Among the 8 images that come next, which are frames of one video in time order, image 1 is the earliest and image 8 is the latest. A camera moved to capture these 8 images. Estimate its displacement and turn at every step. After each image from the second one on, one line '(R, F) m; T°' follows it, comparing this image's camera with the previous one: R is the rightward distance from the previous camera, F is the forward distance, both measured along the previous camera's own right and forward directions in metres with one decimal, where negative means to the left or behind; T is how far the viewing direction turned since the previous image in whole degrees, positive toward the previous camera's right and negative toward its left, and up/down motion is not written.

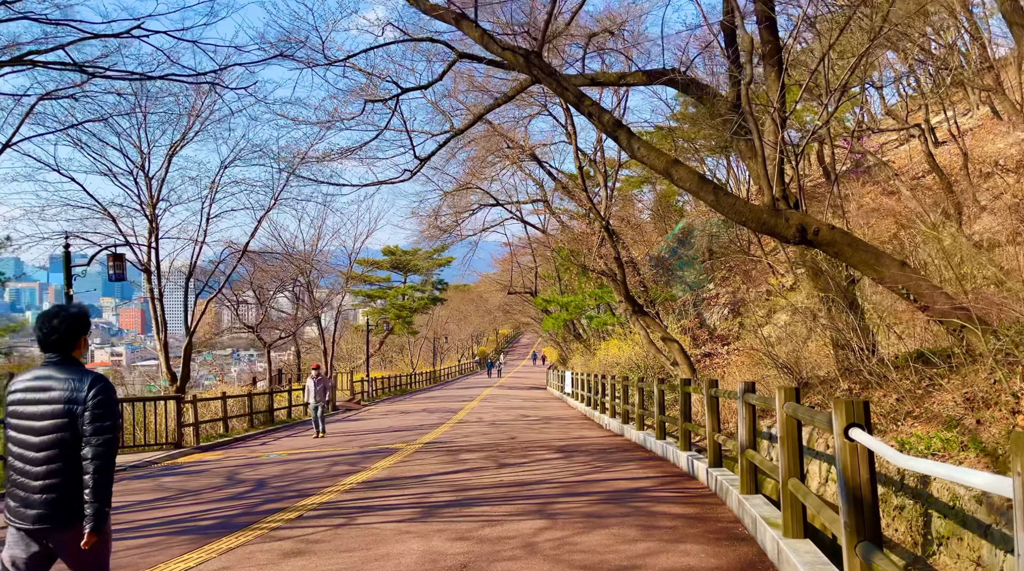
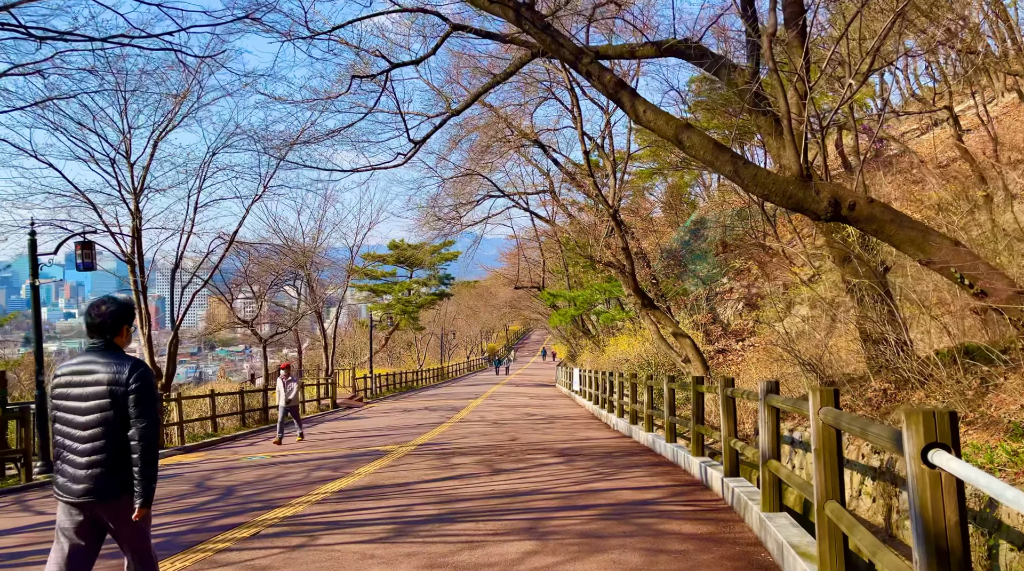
(+0.2, +1.0) m; -1°
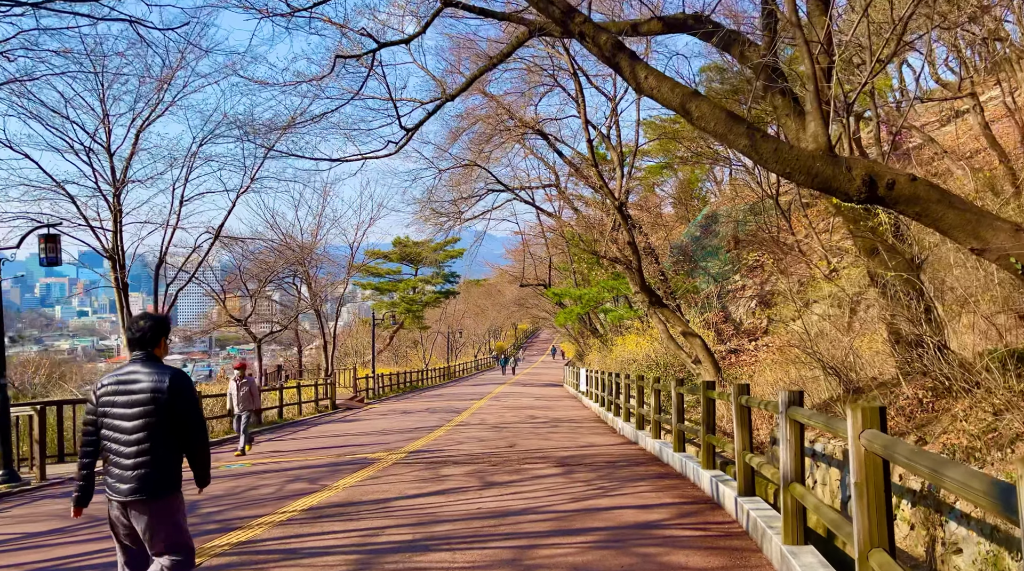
(+0.2, +0.9) m; -1°
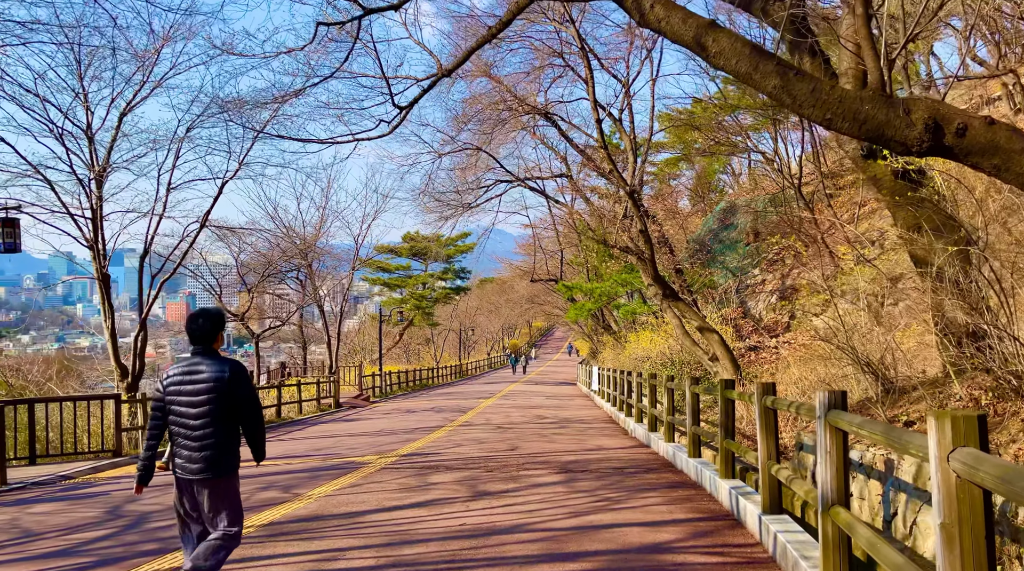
(+0.2, +1.0) m; -1°
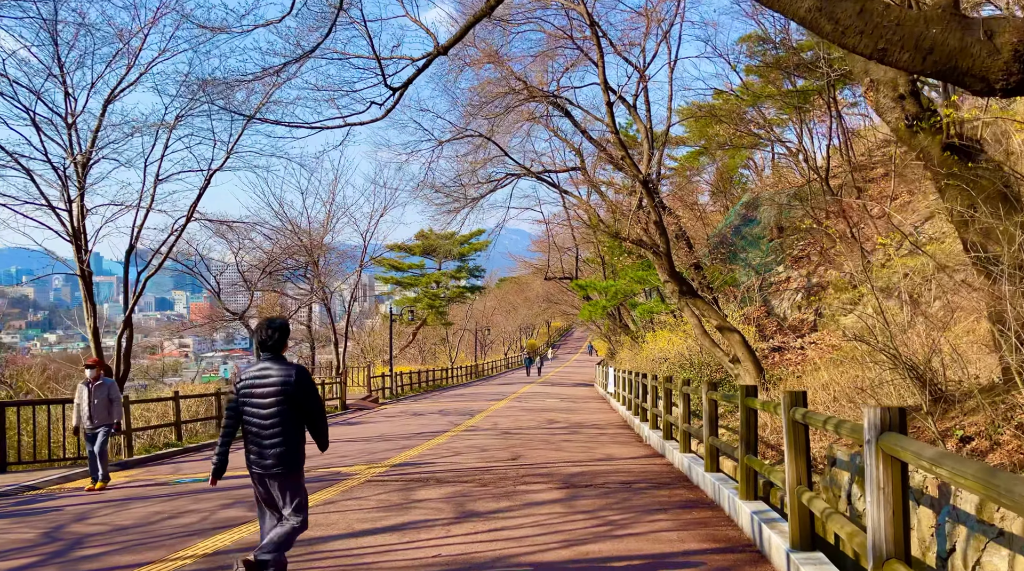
(+0.2, +1.0) m; -1°
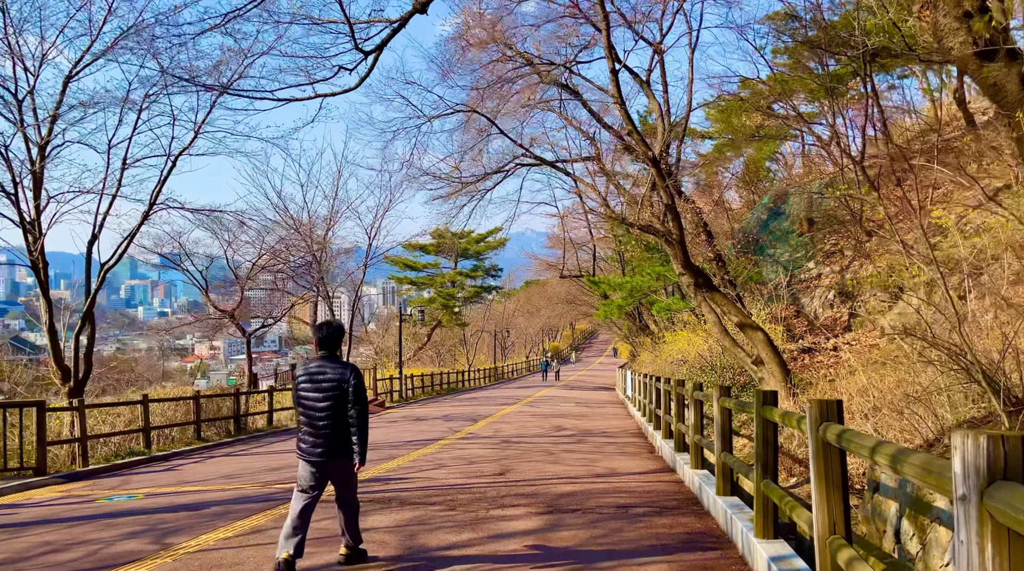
(+0.5, +1.5) m; -2°
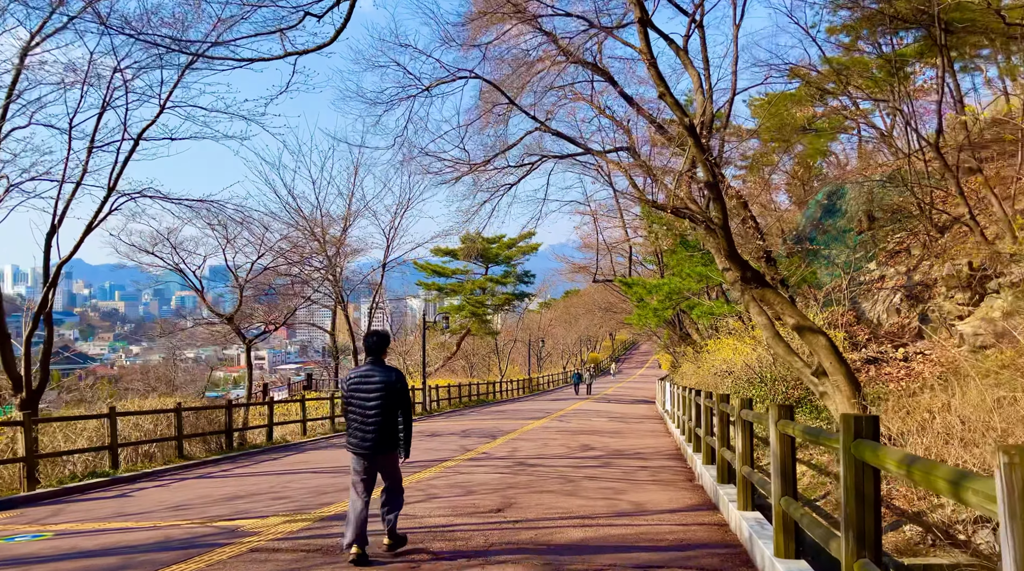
(+0.4, +1.9) m; -3°
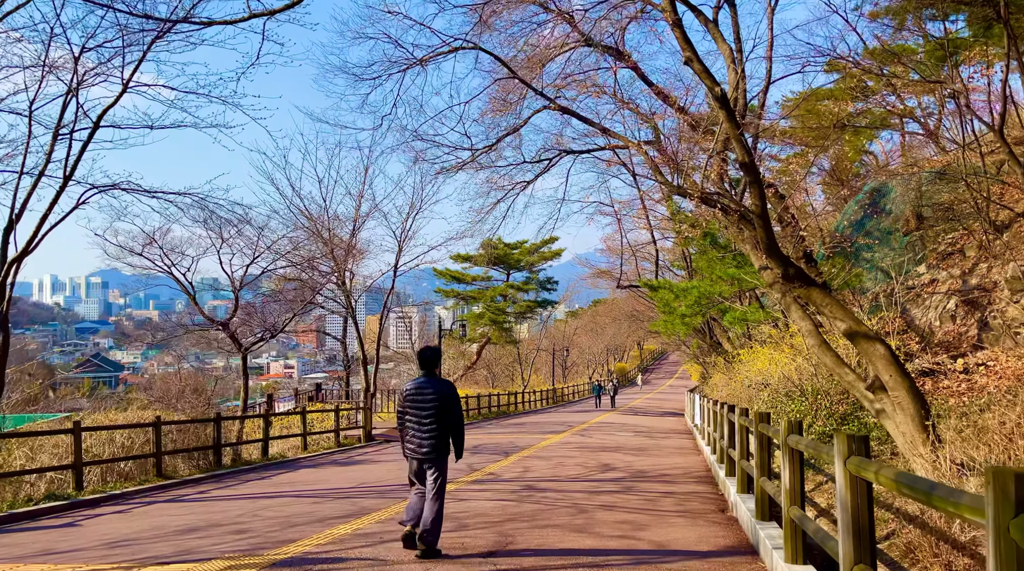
(+0.2, +1.4) m; -2°
